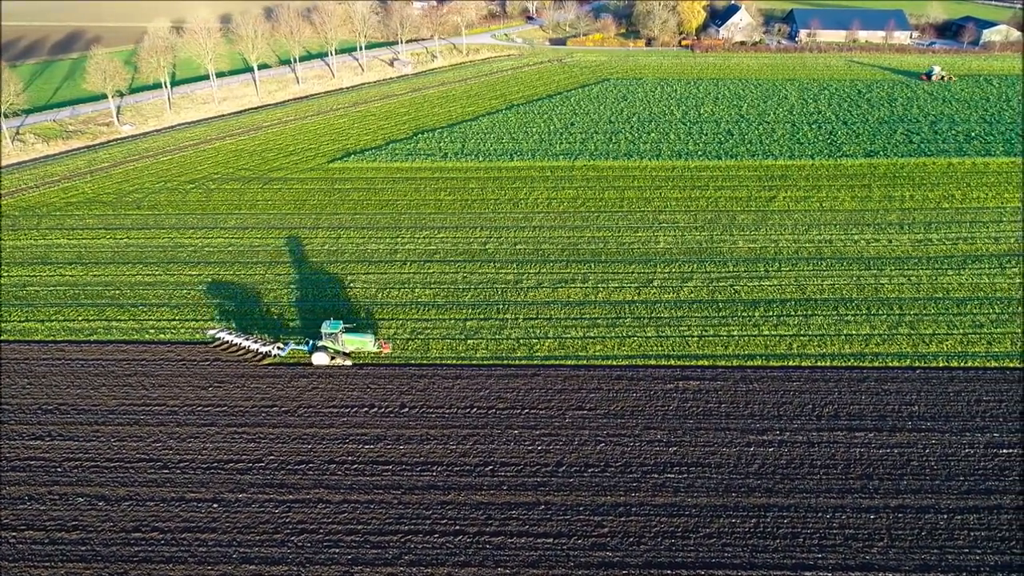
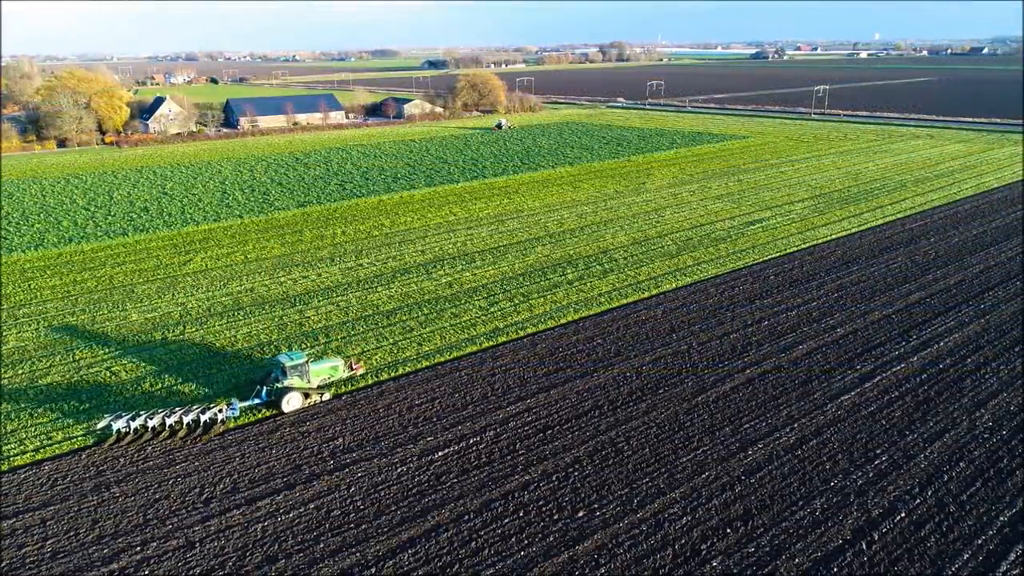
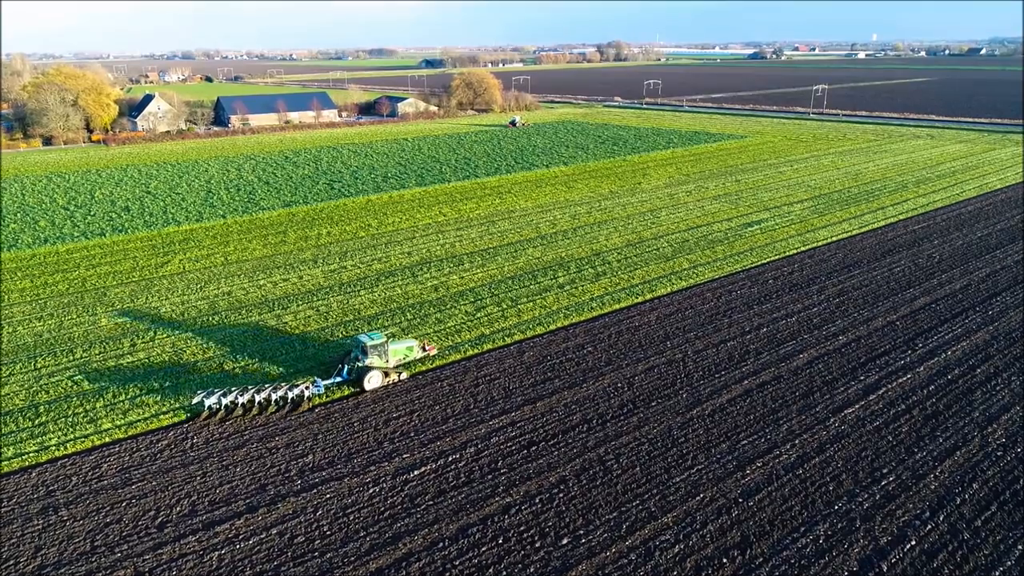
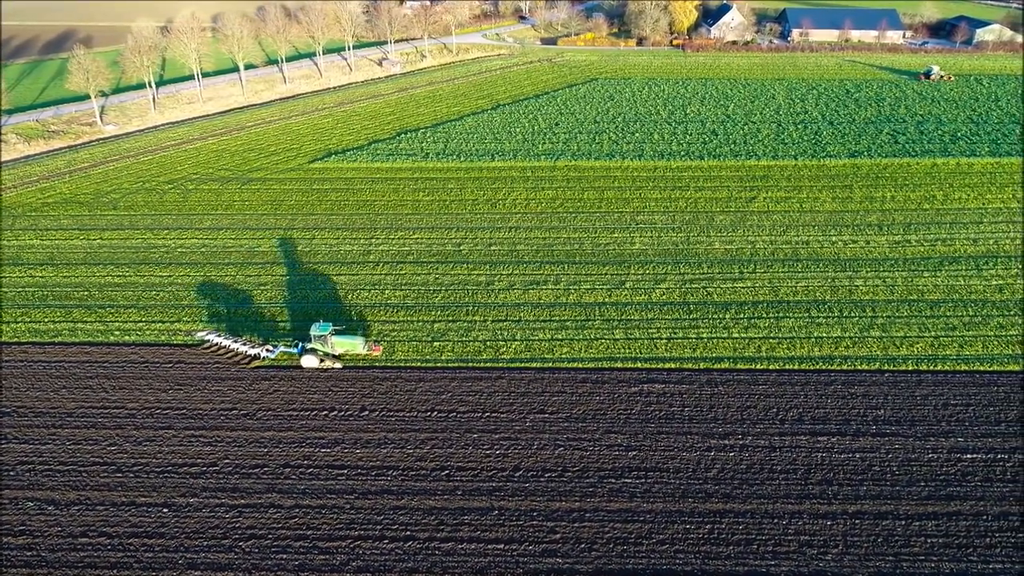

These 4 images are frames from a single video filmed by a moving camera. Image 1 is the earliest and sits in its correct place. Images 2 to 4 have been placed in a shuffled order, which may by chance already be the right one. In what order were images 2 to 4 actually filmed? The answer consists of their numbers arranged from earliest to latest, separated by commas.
4, 2, 3
